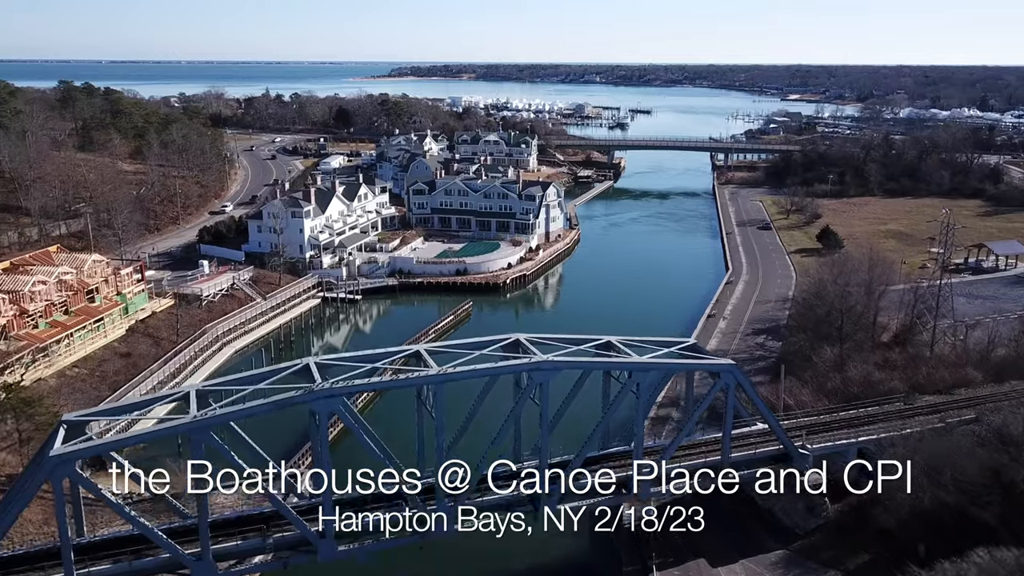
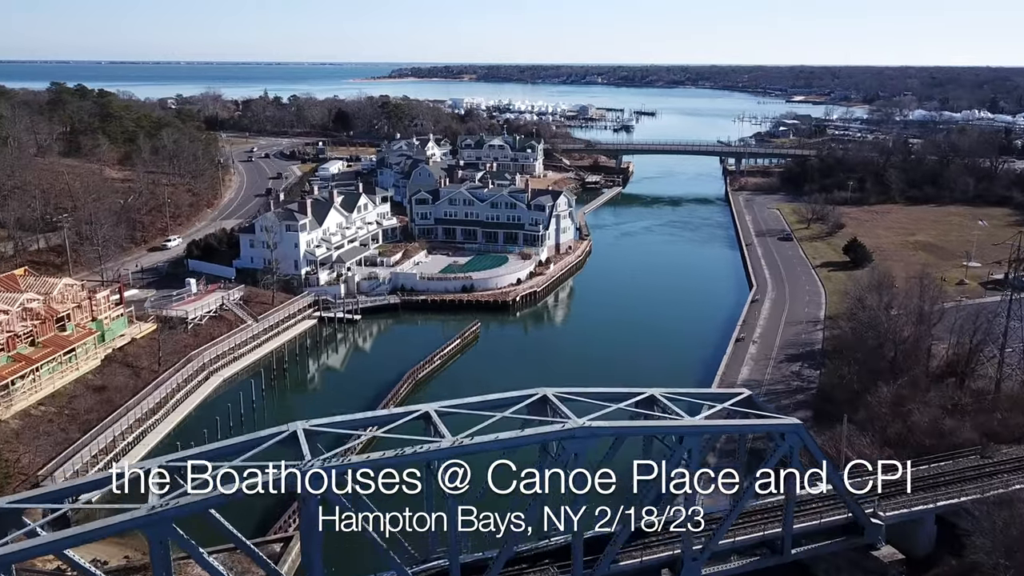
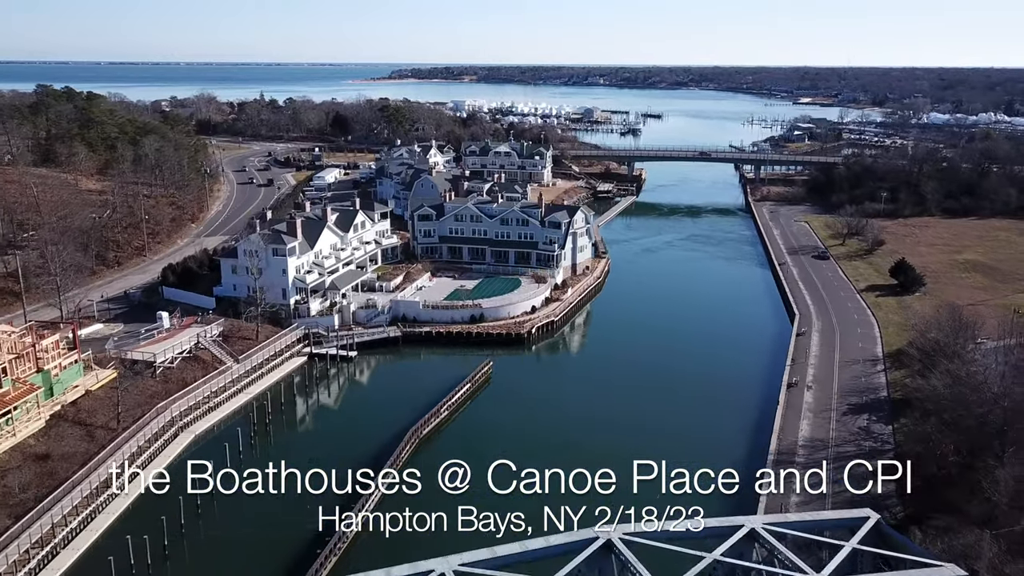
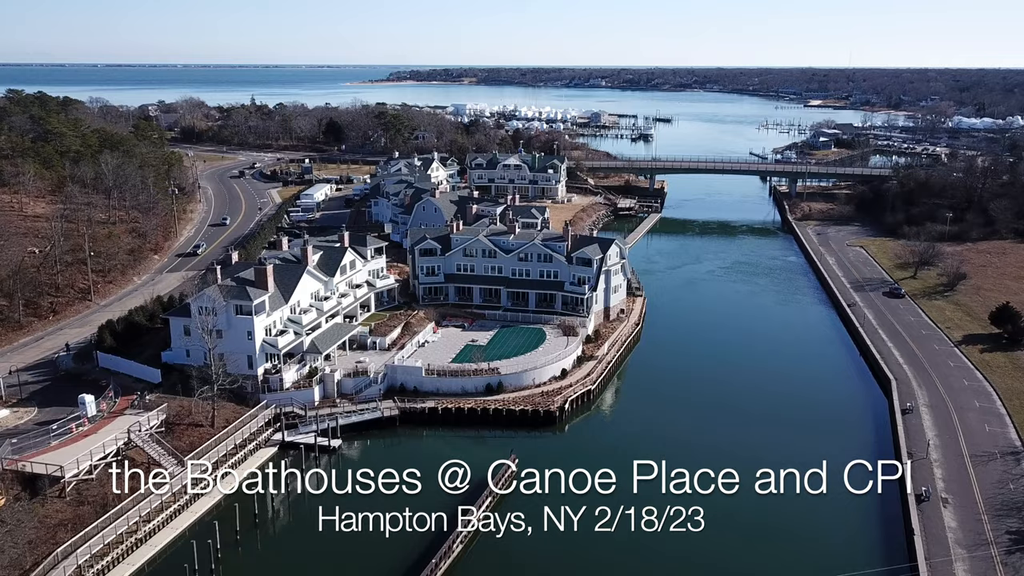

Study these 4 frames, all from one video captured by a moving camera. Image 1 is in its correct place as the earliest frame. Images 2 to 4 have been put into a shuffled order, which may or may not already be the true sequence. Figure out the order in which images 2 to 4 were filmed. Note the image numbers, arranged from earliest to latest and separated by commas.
2, 3, 4
